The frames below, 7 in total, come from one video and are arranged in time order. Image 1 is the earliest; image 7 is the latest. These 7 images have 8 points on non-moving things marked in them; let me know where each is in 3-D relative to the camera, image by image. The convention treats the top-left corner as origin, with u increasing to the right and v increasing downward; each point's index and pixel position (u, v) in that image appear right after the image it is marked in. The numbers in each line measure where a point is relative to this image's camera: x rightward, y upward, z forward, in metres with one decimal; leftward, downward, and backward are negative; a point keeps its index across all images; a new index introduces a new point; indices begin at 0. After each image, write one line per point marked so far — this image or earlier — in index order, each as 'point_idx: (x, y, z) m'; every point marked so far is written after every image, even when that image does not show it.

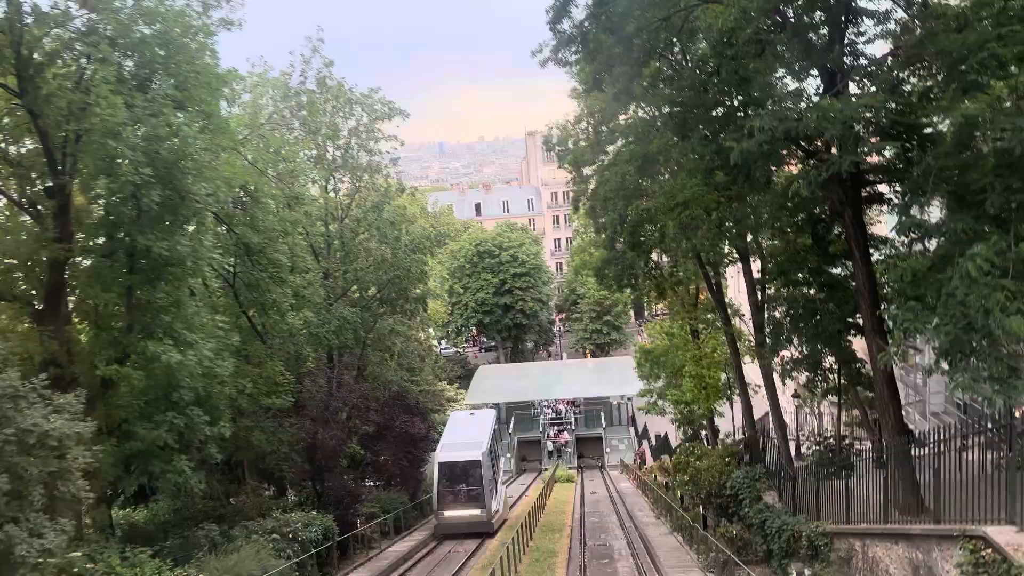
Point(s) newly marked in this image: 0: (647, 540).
0: (+3.2, -6.0, +17.8) m
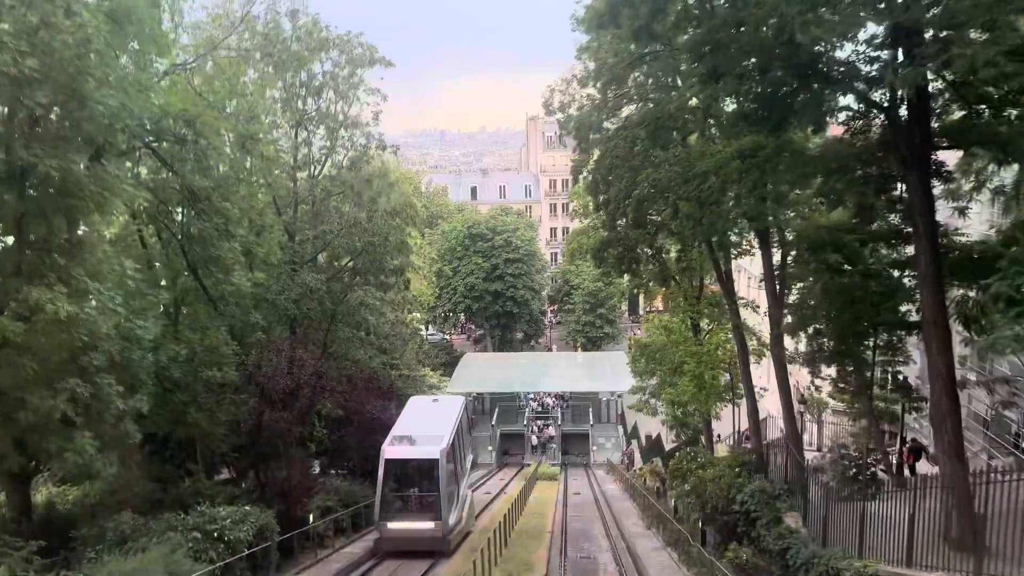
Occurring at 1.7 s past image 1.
0: (+2.6, -5.6, +15.7) m
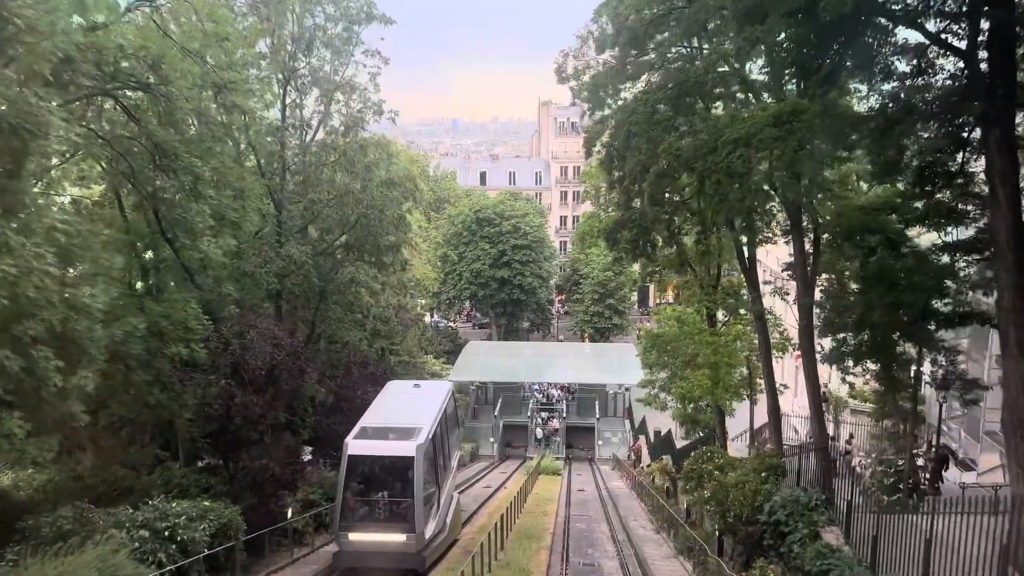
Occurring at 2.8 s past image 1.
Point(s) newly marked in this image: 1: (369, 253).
0: (+2.5, -5.2, +14.2) m
1: (-3.4, +0.8, +18.0) m
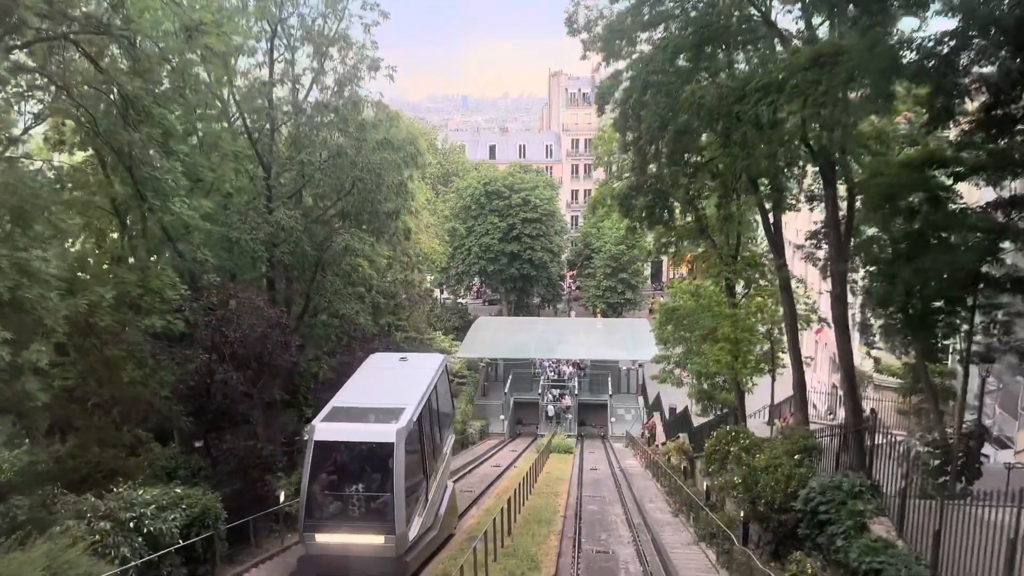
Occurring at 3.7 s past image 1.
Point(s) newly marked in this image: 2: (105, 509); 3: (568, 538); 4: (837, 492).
0: (+2.7, -4.6, +13.2) m
1: (-3.2, +1.5, +16.8) m
2: (-4.7, -2.6, +8.7) m
3: (+1.1, -4.8, +14.5) m
4: (+4.0, -2.5, +9.2) m
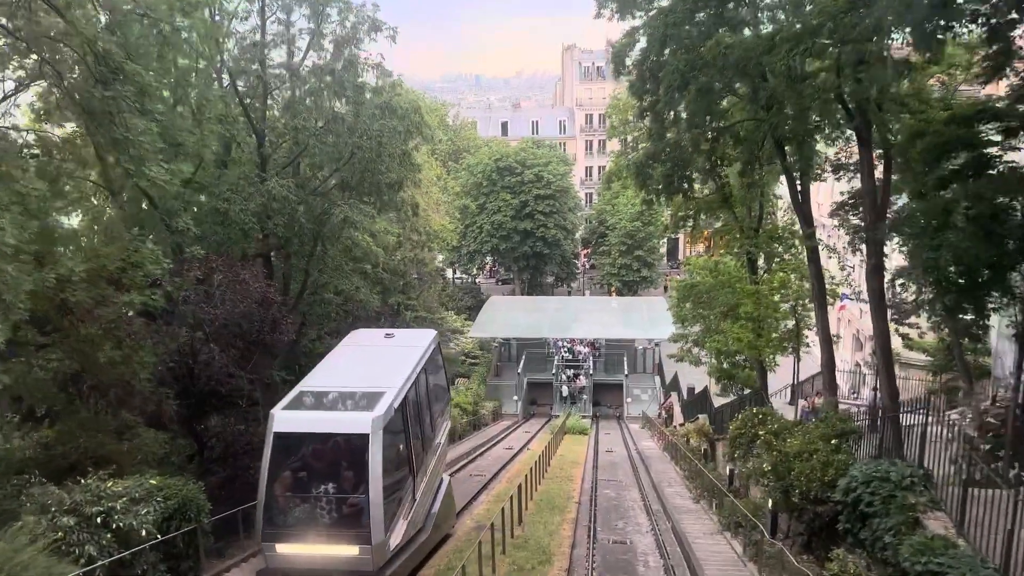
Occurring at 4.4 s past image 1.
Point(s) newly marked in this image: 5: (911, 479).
0: (+2.8, -4.2, +12.3) m
1: (-3.0, +2.0, +15.9) m
2: (-4.7, -2.3, +7.9) m
3: (+1.3, -4.4, +13.7) m
4: (+4.1, -2.1, +8.3) m
5: (+4.4, -2.1, +8.3) m
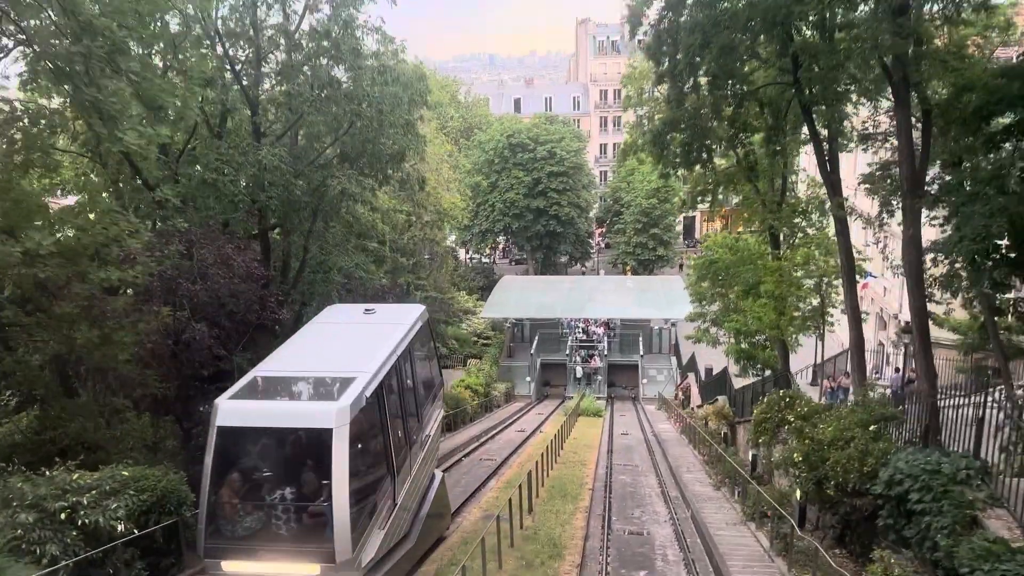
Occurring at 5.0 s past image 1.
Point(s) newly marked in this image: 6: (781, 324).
0: (+3.0, -3.8, +11.5) m
1: (-2.8, +2.5, +15.1) m
2: (-4.6, -2.0, +7.2) m
3: (+1.5, -3.9, +12.9) m
4: (+4.1, -1.8, +7.4) m
5: (+4.4, -1.8, +7.4) m
6: (+7.0, -0.9, +19.5) m
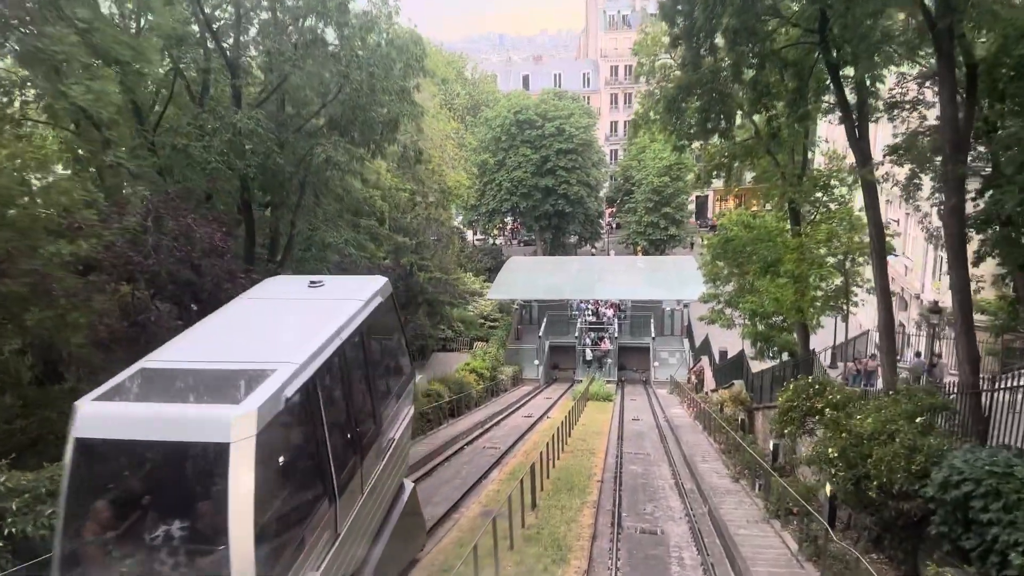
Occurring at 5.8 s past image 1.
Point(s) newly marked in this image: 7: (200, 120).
0: (+3.0, -3.4, +10.5) m
1: (-2.8, +2.9, +14.0) m
2: (-4.7, -1.8, +6.3) m
3: (+1.5, -3.6, +11.9) m
4: (+4.1, -1.6, +6.3) m
5: (+4.4, -1.6, +6.3) m
6: (+7.1, -0.4, +18.4) m
7: (-5.1, +2.7, +12.3) m
